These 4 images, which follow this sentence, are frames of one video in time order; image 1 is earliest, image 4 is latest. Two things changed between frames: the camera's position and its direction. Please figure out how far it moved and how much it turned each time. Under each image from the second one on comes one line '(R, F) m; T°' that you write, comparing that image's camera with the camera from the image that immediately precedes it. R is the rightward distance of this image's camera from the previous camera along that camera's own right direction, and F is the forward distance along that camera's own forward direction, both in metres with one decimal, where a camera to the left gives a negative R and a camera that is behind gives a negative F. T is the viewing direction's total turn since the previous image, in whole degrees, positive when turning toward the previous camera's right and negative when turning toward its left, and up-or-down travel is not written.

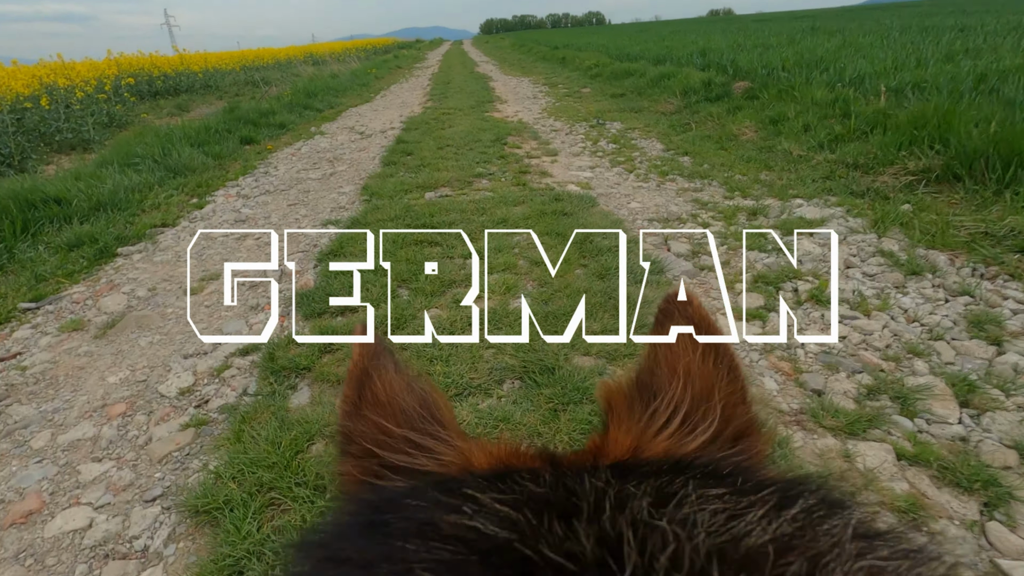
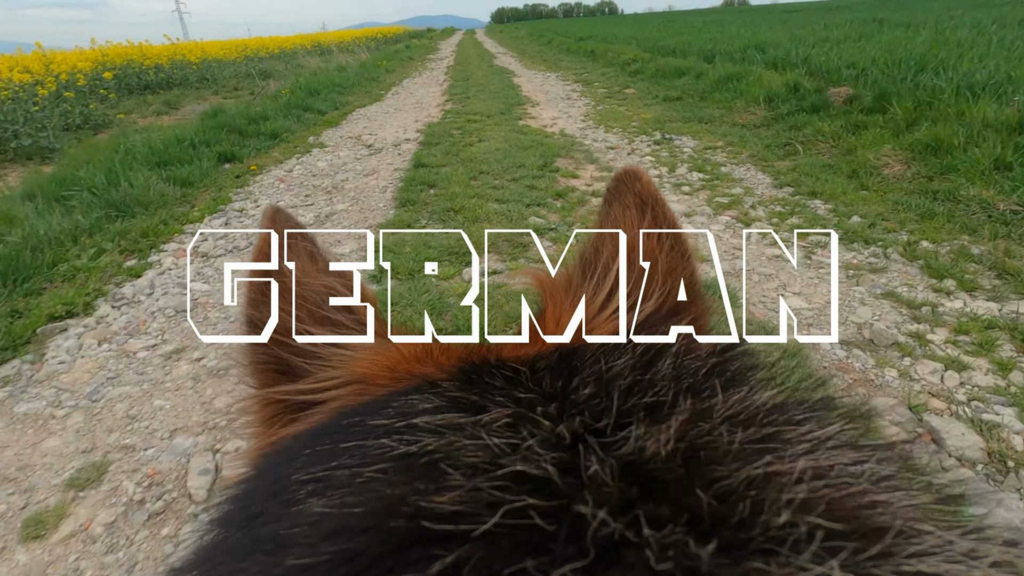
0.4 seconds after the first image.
(-0.4, +1.4) m; -1°
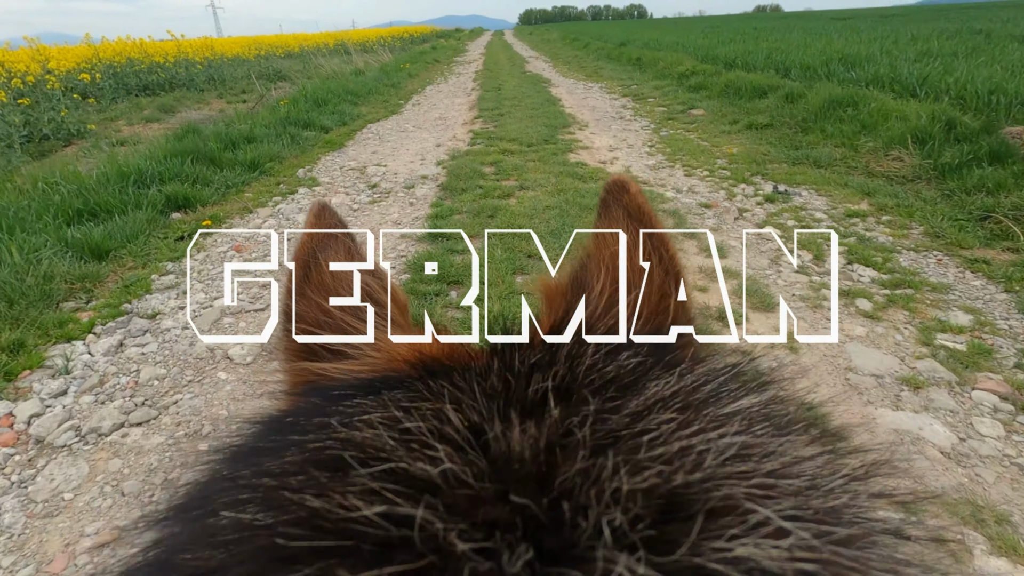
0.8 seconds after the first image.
(-0.2, +1.6) m; -2°
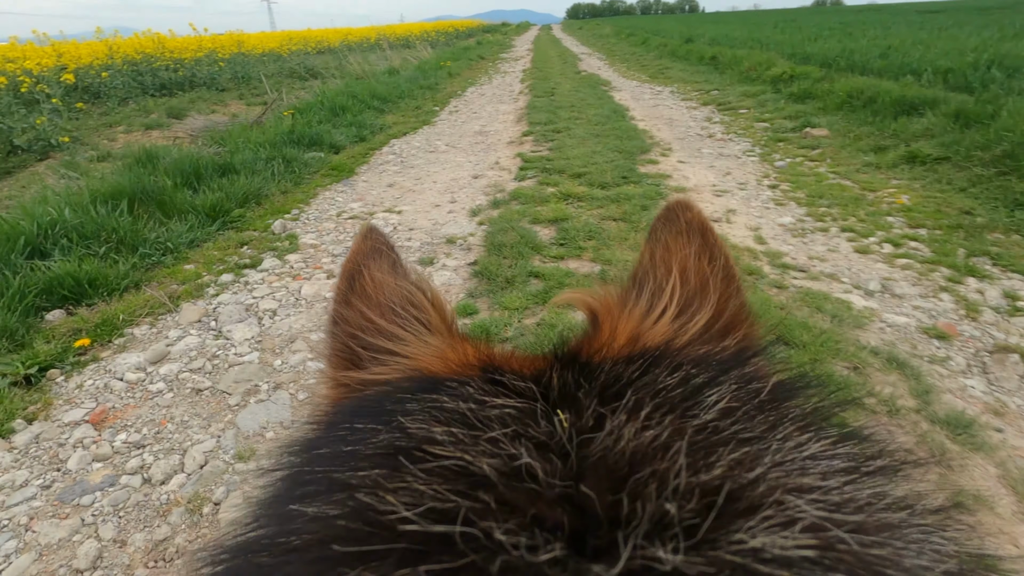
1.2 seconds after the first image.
(-0.2, +1.7) m; -4°
